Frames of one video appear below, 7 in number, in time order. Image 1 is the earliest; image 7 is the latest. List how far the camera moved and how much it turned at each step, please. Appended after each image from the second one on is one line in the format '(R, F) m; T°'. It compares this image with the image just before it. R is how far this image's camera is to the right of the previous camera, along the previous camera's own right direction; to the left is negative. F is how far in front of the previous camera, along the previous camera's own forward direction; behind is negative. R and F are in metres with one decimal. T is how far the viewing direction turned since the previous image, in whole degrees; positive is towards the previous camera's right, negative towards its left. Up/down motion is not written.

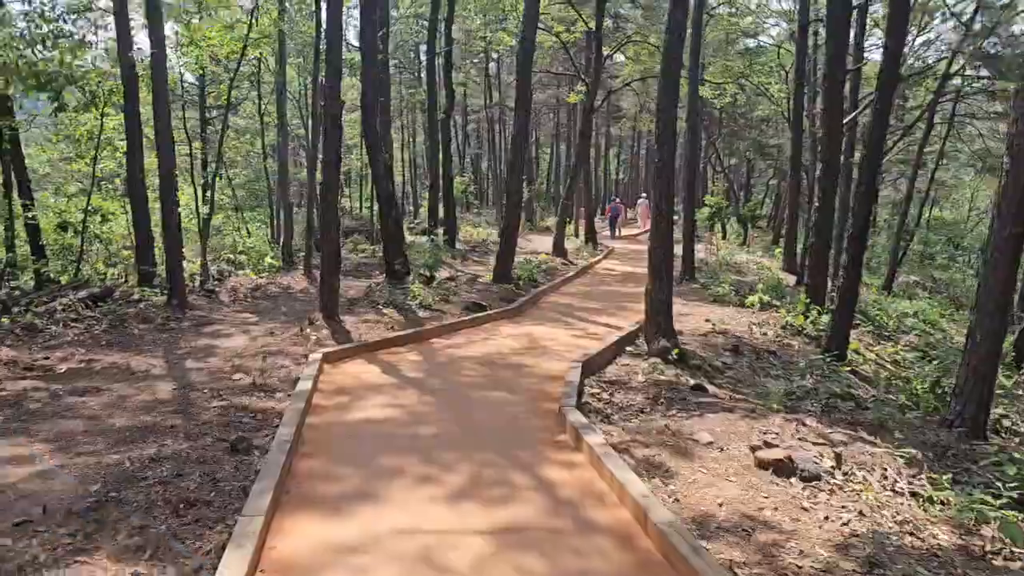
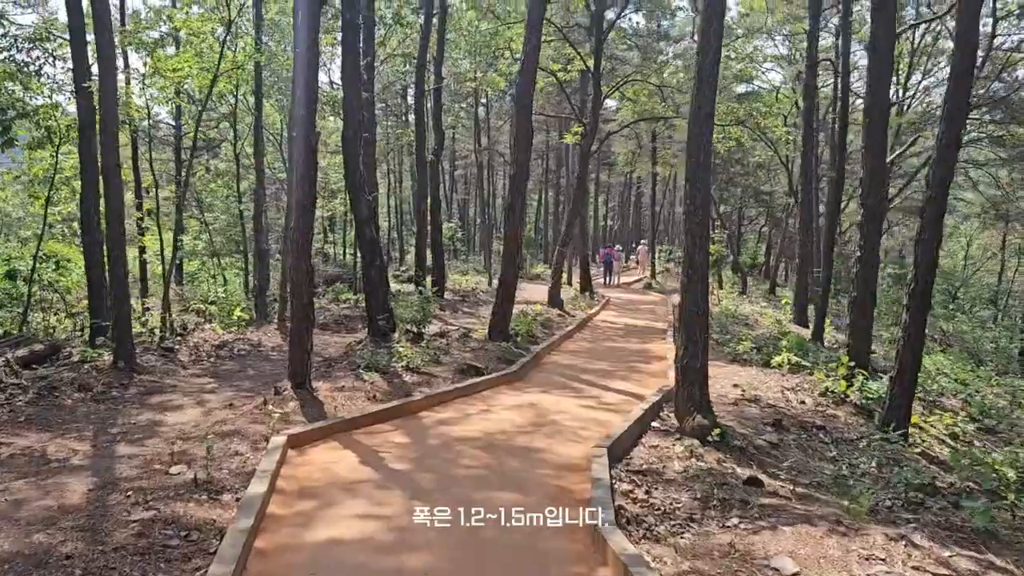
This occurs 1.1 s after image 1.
(-0.2, +1.4) m; +1°
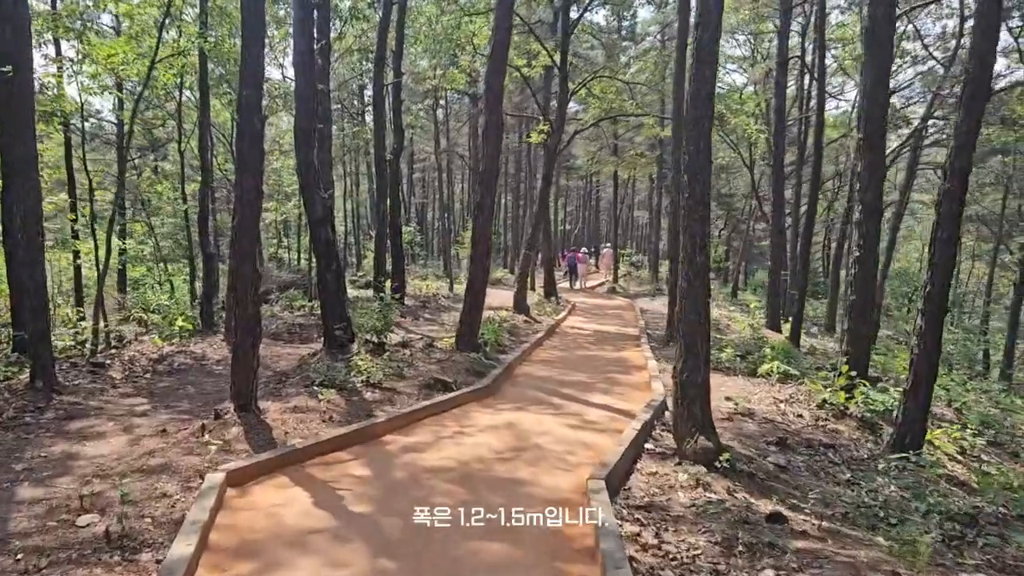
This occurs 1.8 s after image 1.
(-0.1, +0.9) m; +3°
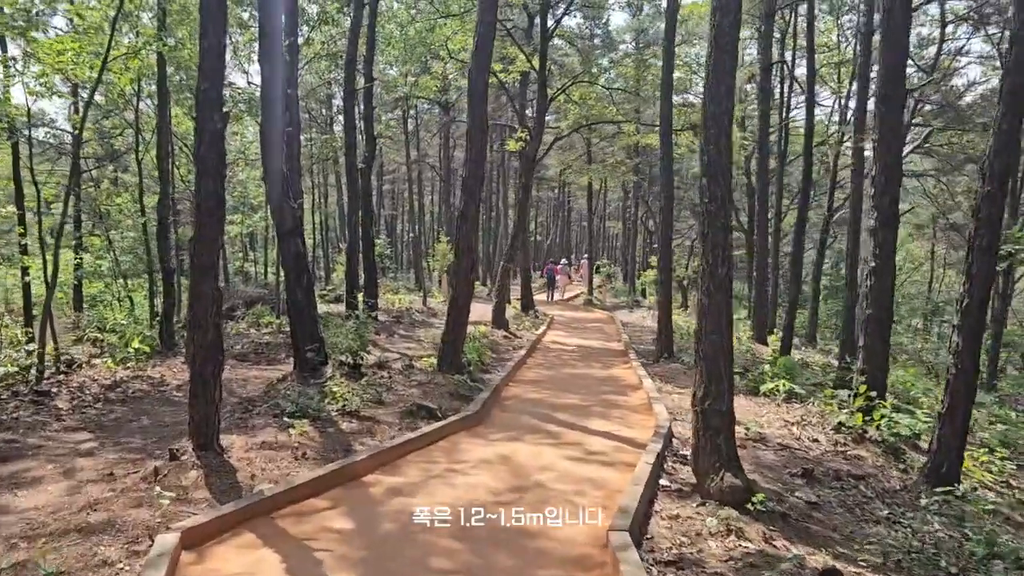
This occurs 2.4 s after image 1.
(-0.2, +0.8) m; +2°
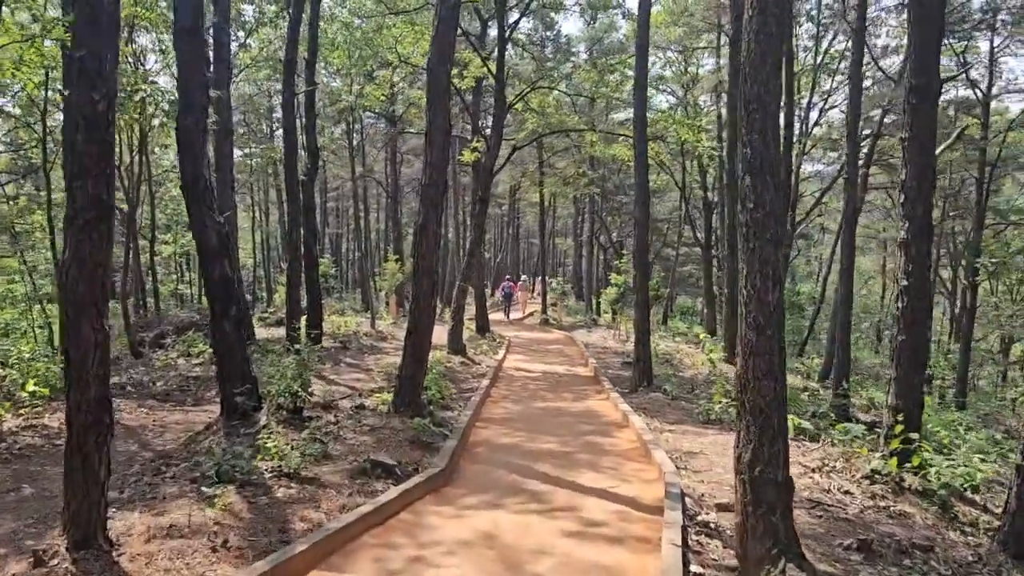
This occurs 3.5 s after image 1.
(-0.2, +1.4) m; +4°
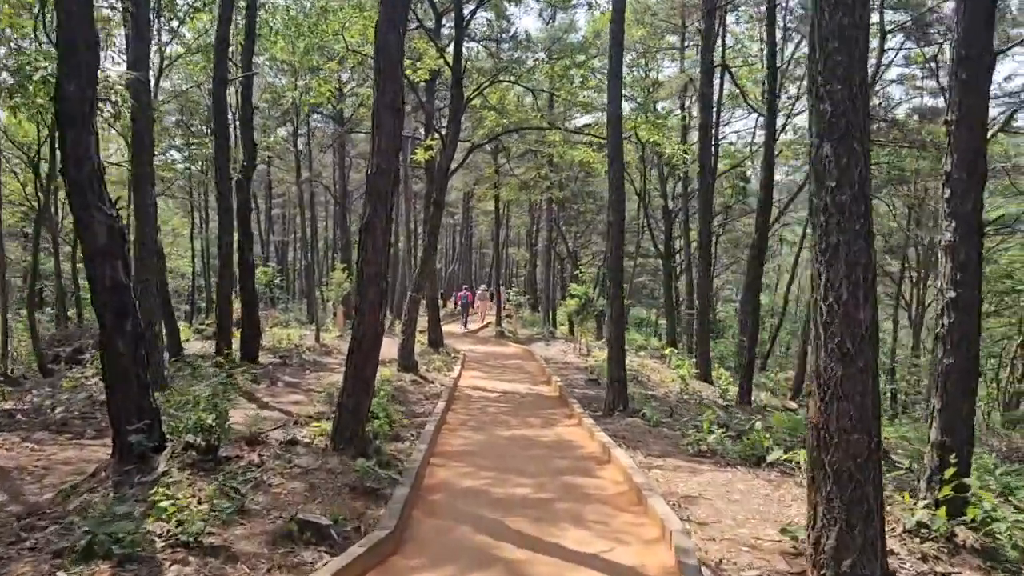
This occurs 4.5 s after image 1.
(-0.1, +1.4) m; +3°
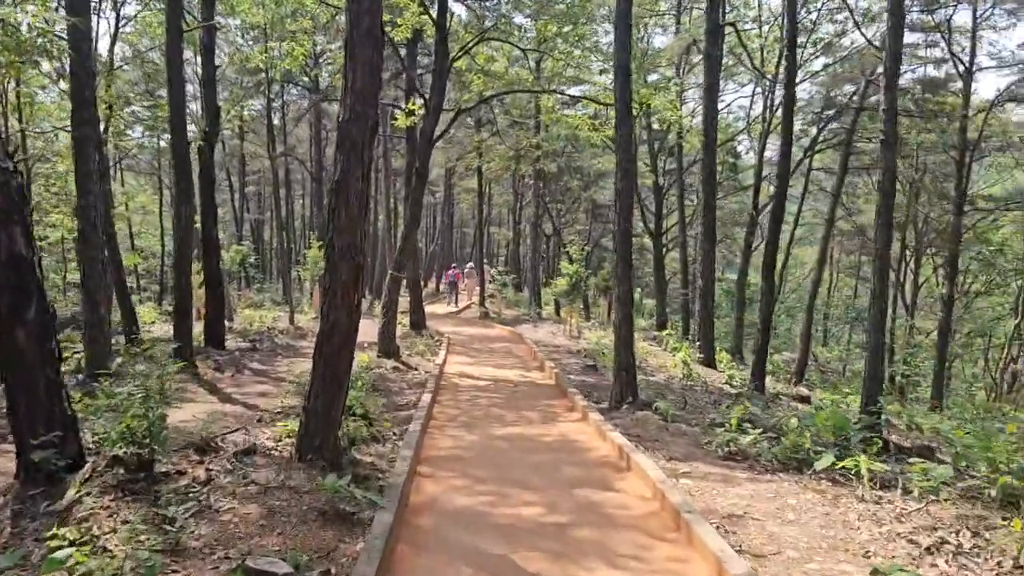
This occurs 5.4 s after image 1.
(-0.2, +1.3) m; +1°
